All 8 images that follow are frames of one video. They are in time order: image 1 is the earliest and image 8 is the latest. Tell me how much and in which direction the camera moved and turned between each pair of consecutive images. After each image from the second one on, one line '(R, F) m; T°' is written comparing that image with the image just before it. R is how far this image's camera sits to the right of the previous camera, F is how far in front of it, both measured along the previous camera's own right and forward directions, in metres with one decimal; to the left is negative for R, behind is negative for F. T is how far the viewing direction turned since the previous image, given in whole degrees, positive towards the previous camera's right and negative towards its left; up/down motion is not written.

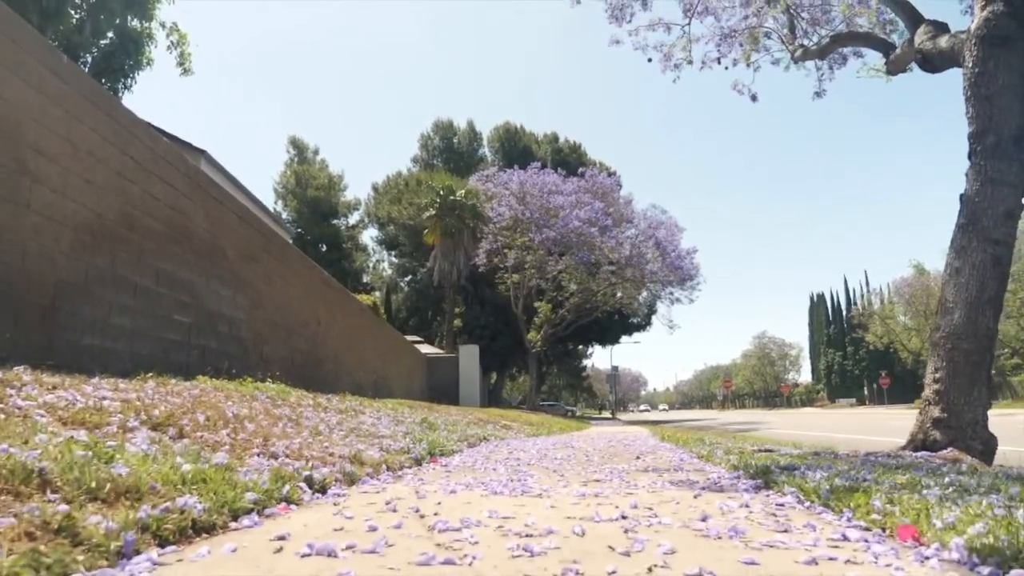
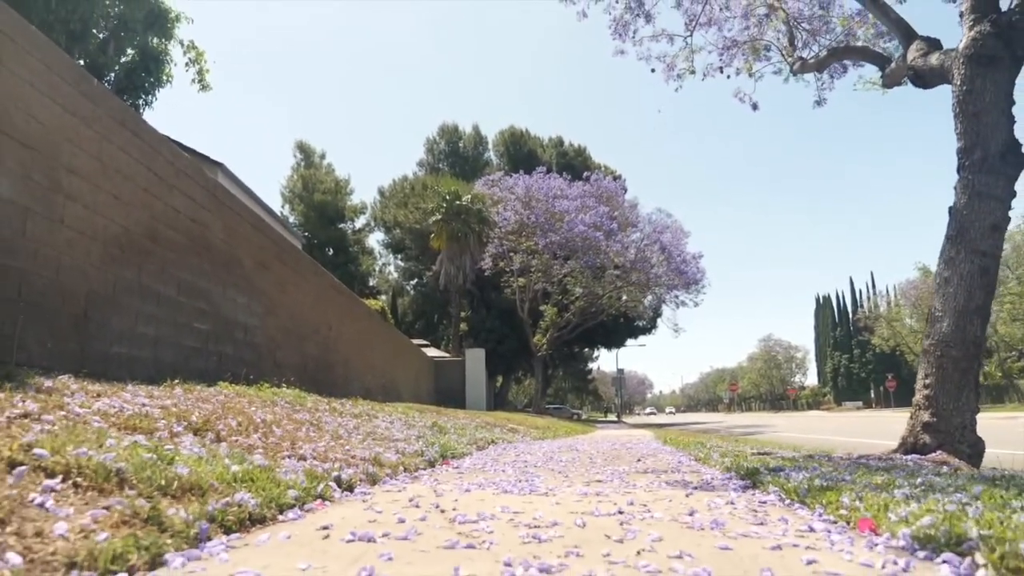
(0.0, -0.3) m; 0°
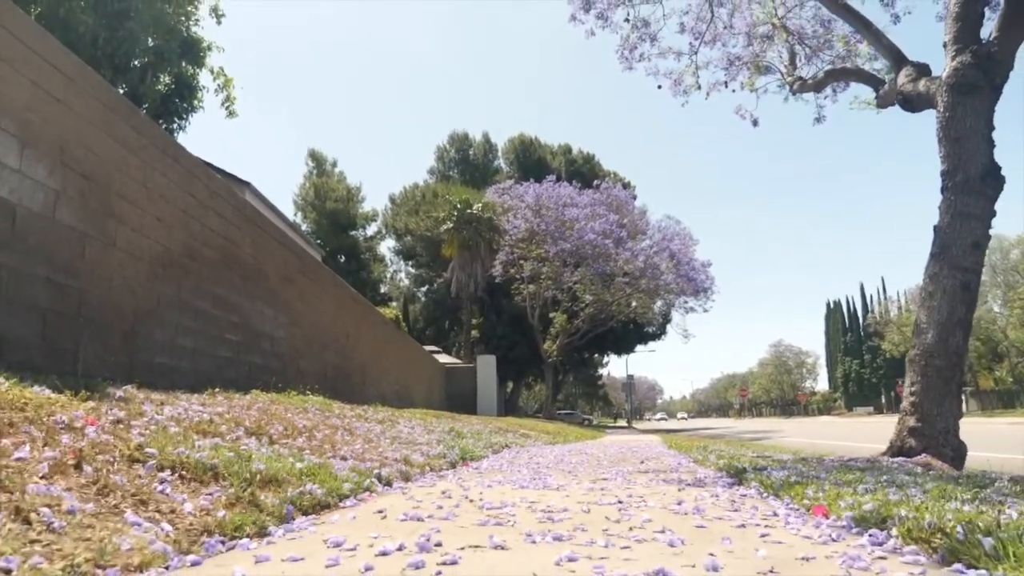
(0.0, -0.6) m; -1°
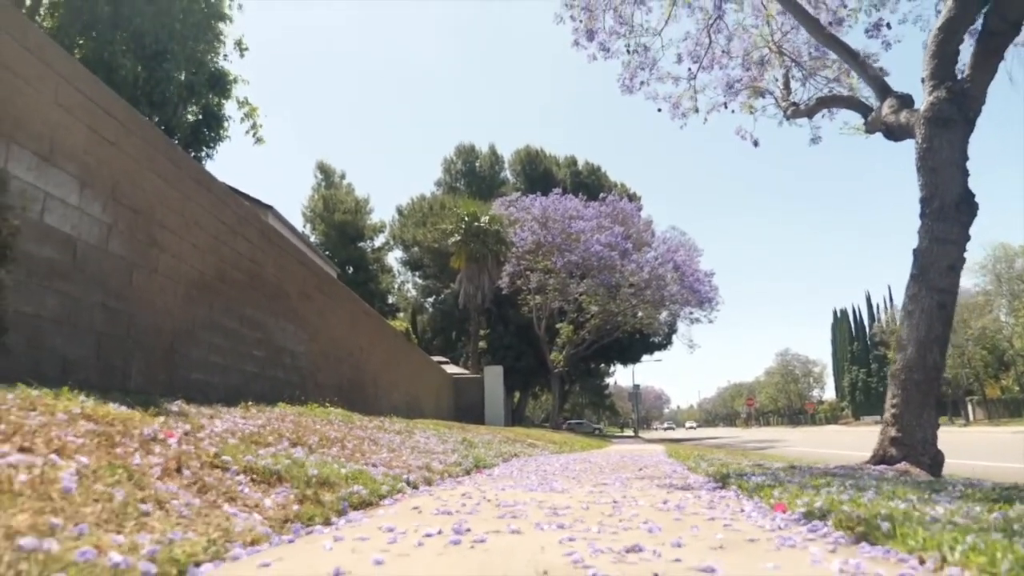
(0.0, -0.6) m; 0°
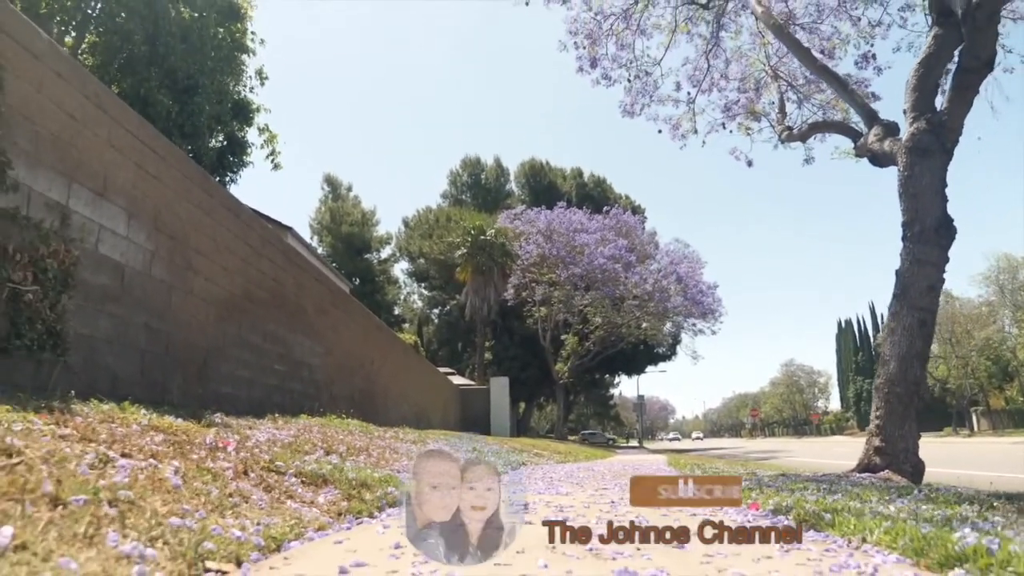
(0.0, -0.6) m; 0°
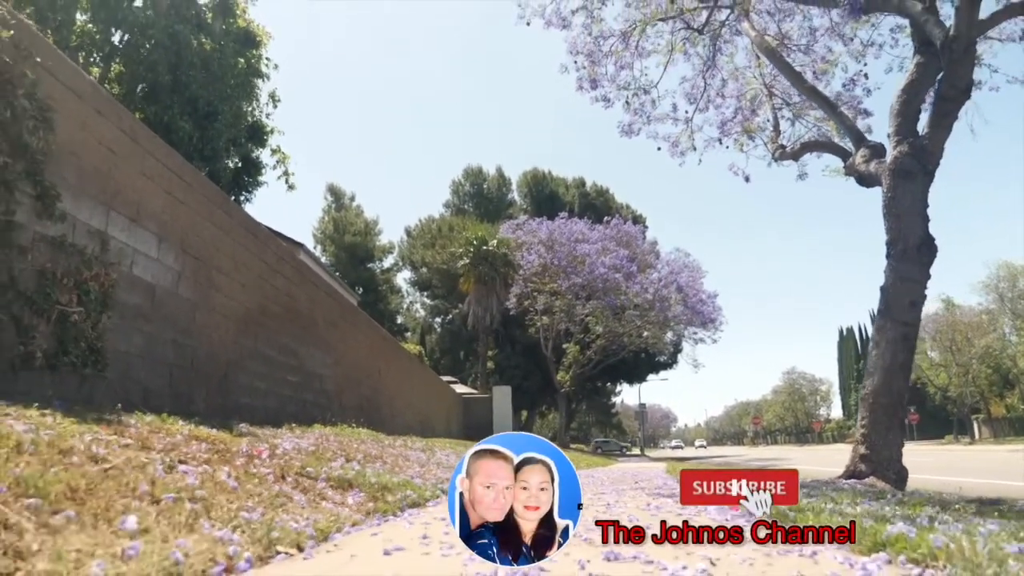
(0.0, -0.5) m; 0°
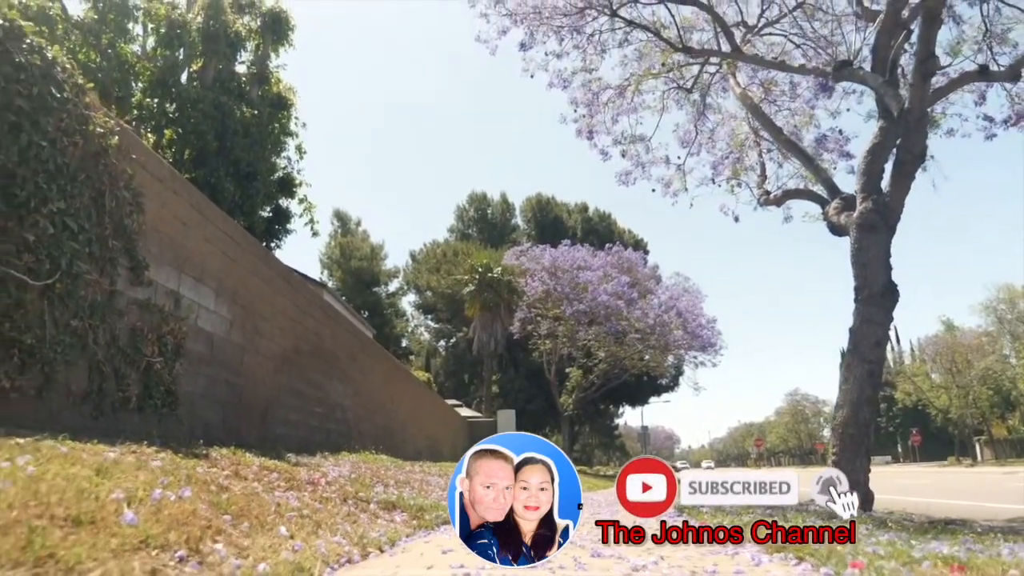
(-0.1, -1.2) m; 0°
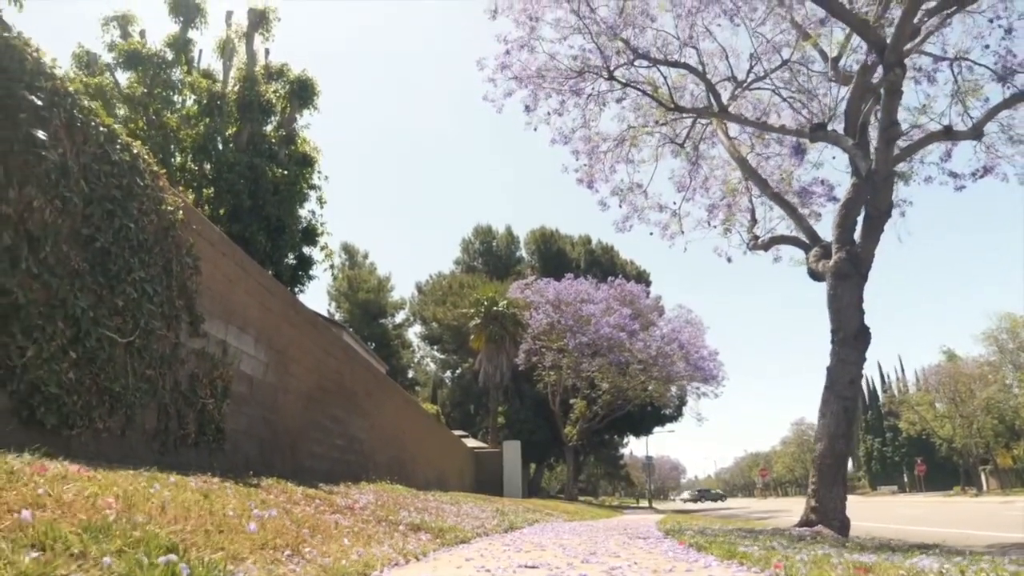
(0.0, -1.1) m; 0°
